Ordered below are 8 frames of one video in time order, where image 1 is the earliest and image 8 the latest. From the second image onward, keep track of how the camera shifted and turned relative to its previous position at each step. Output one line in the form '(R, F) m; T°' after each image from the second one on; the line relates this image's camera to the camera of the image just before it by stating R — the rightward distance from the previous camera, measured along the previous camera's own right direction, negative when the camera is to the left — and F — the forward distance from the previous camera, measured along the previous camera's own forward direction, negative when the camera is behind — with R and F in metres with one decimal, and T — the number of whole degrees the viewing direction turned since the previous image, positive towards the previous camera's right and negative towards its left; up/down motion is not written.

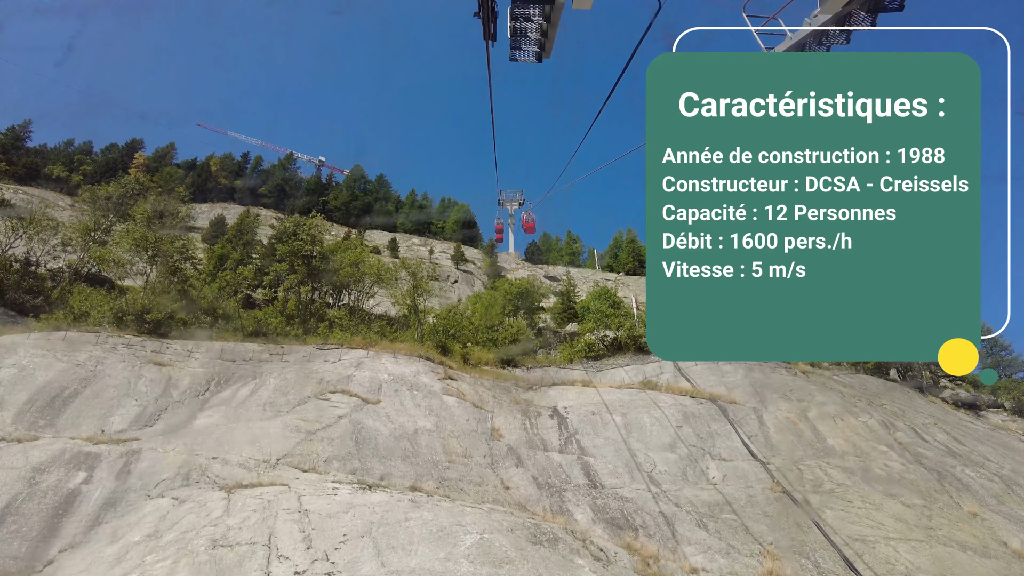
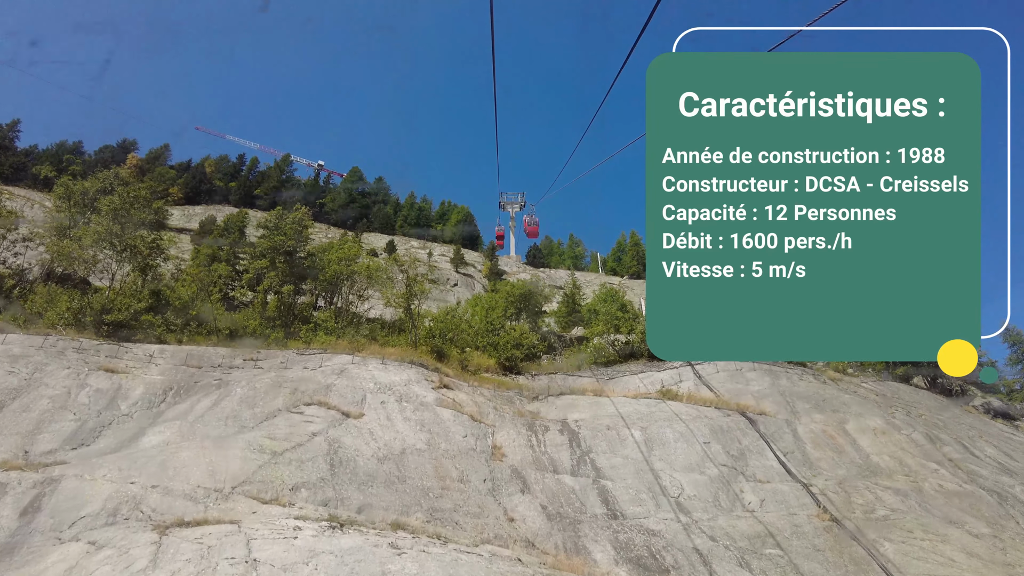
(-0.1, +2.2) m; 0°
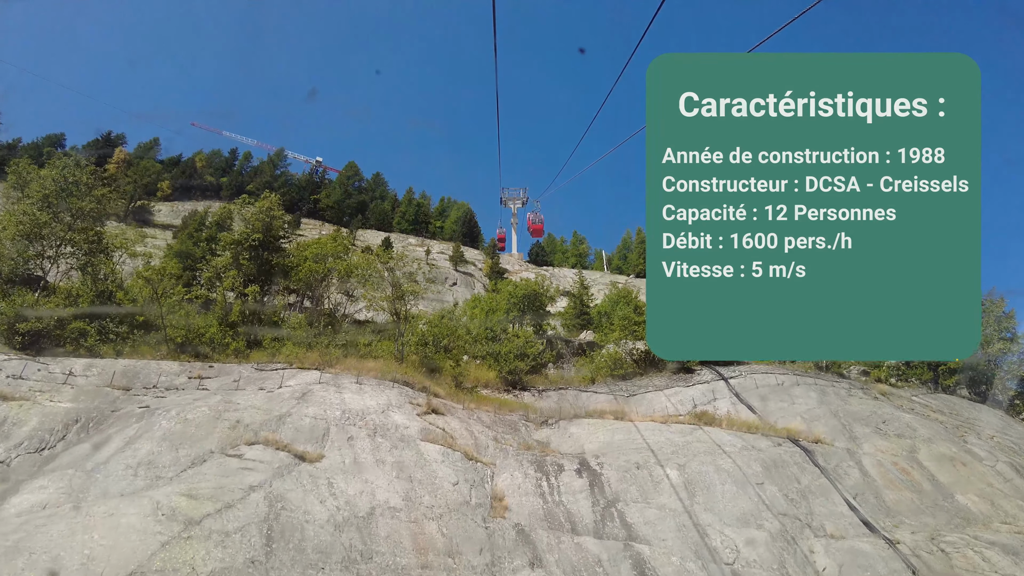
(-0.1, +3.3) m; 0°
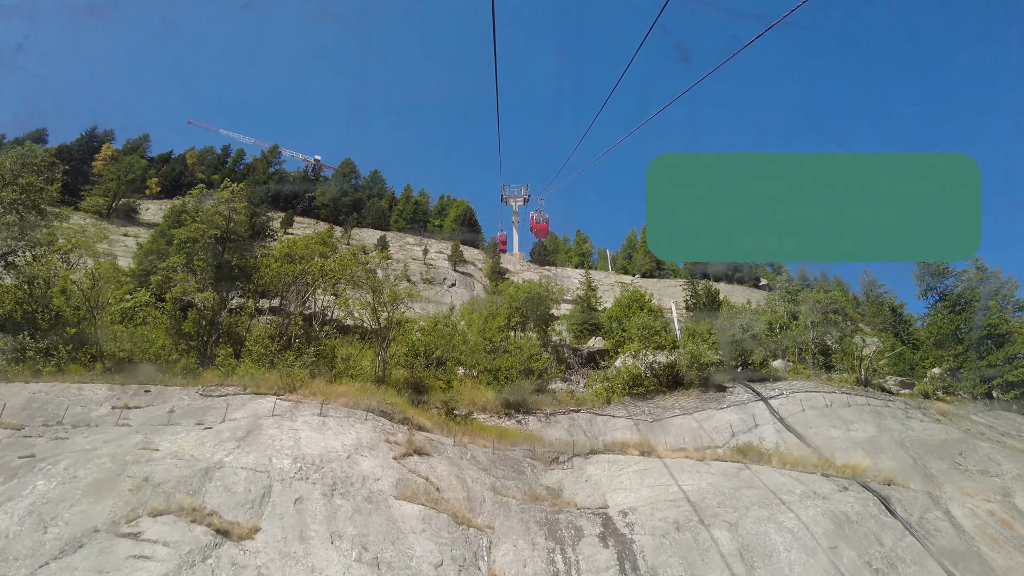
(0.0, +3.0) m; 0°
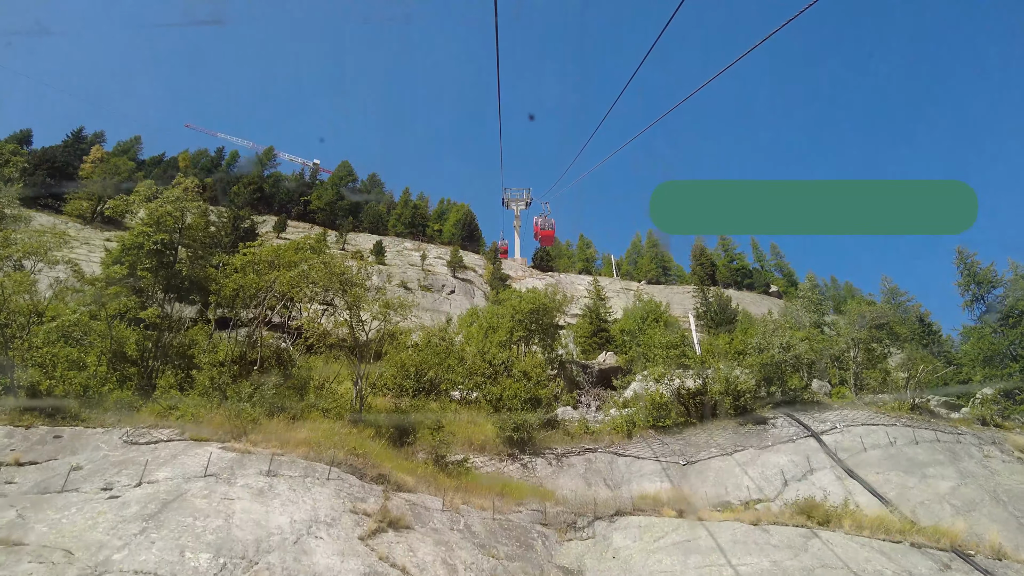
(-0.1, +2.7) m; 0°
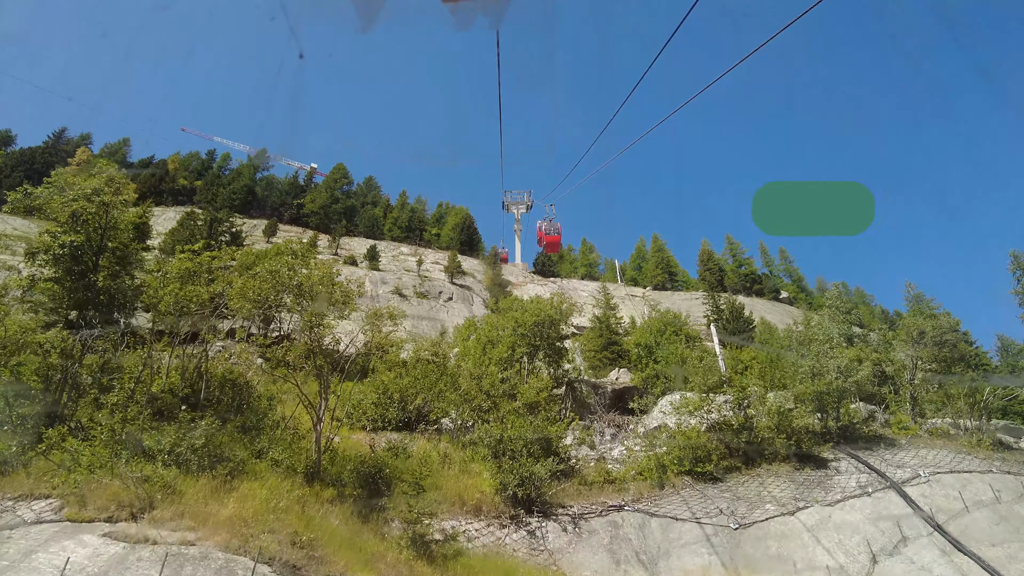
(-0.1, +3.0) m; 0°
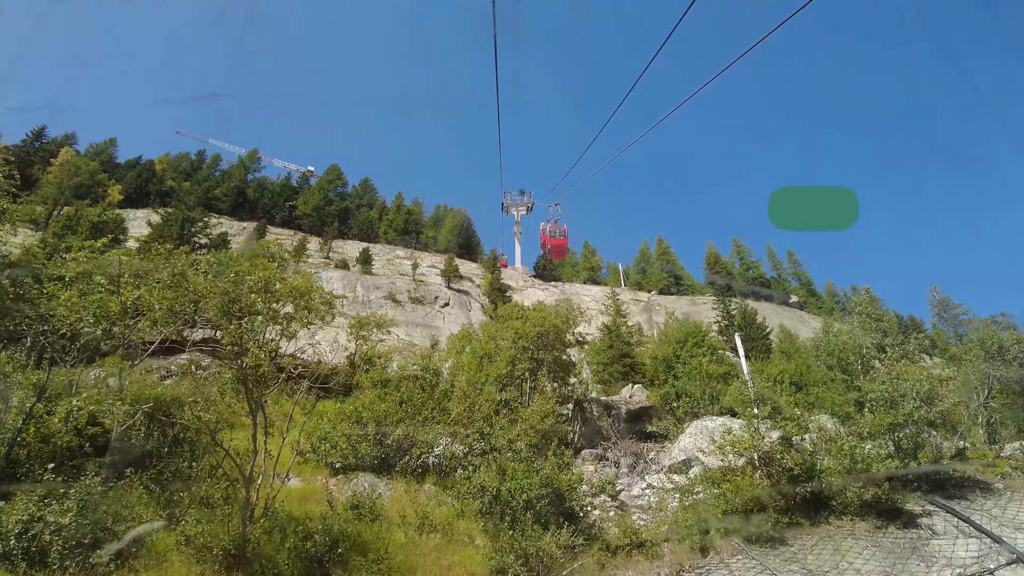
(0.0, +2.9) m; 0°
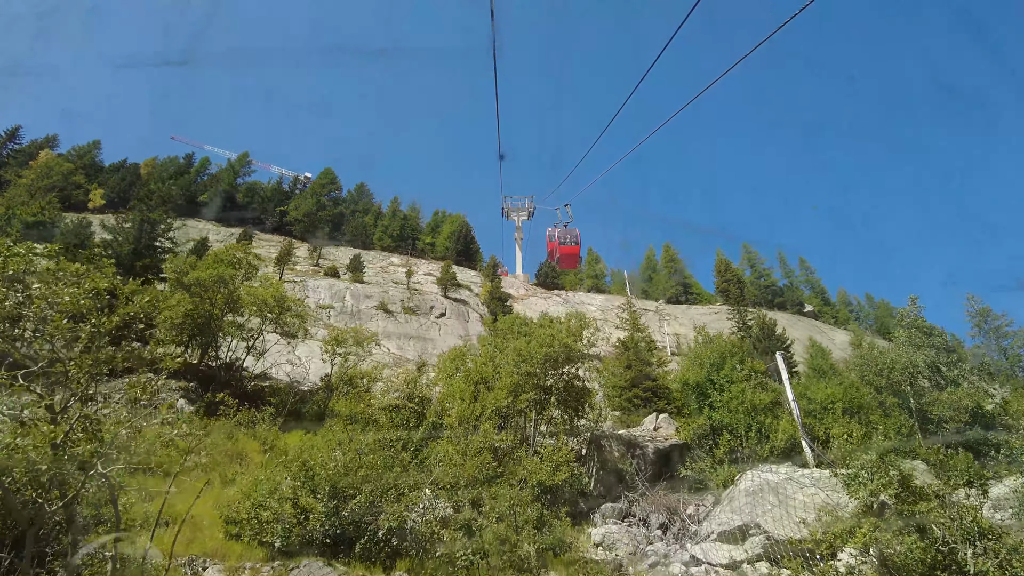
(-0.1, +3.5) m; 0°
